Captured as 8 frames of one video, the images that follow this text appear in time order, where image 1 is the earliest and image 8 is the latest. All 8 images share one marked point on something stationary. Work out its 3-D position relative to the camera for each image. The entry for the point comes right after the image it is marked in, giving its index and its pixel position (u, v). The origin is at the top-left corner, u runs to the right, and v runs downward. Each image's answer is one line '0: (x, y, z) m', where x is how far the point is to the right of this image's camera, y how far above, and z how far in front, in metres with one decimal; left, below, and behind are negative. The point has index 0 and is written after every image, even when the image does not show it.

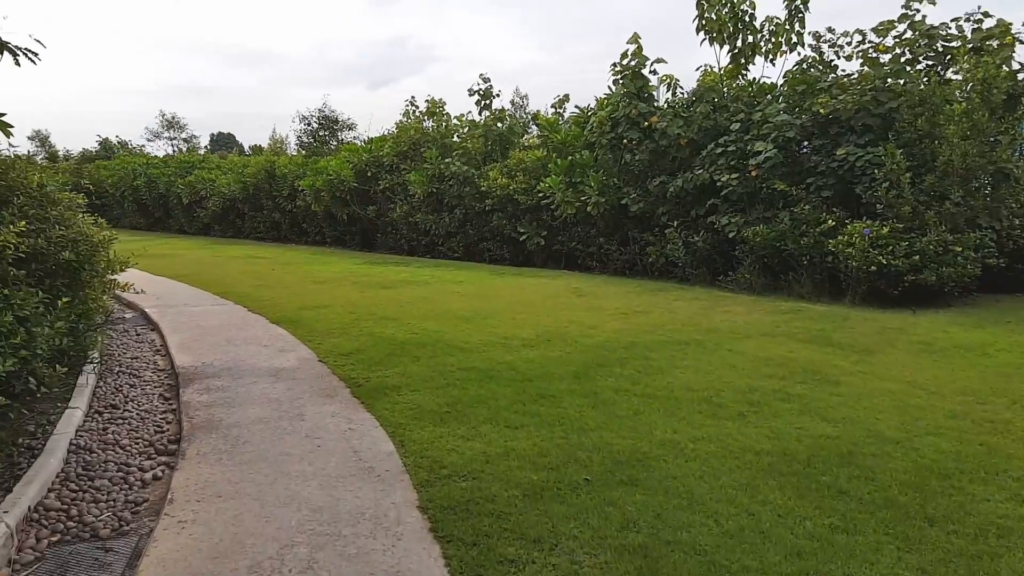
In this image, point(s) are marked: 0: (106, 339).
0: (-2.9, -0.4, +5.1) m
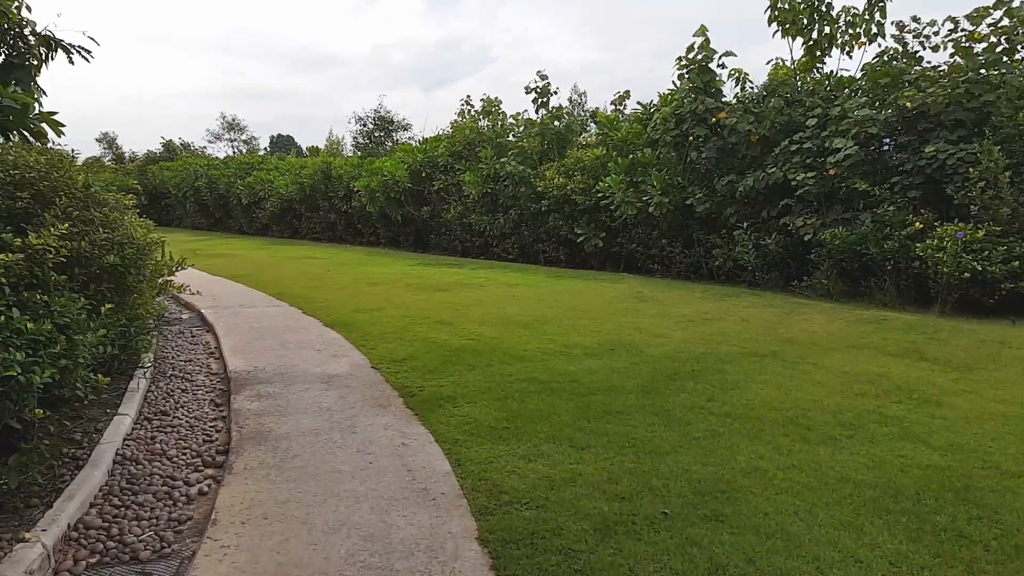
0: (-2.5, -0.4, +5.0) m
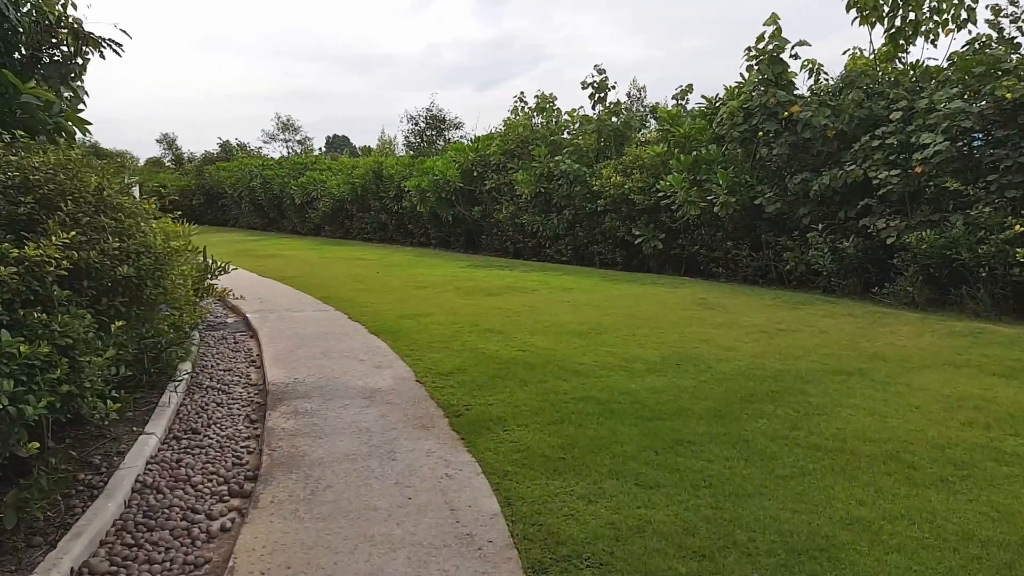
0: (-2.1, -0.4, +4.9) m
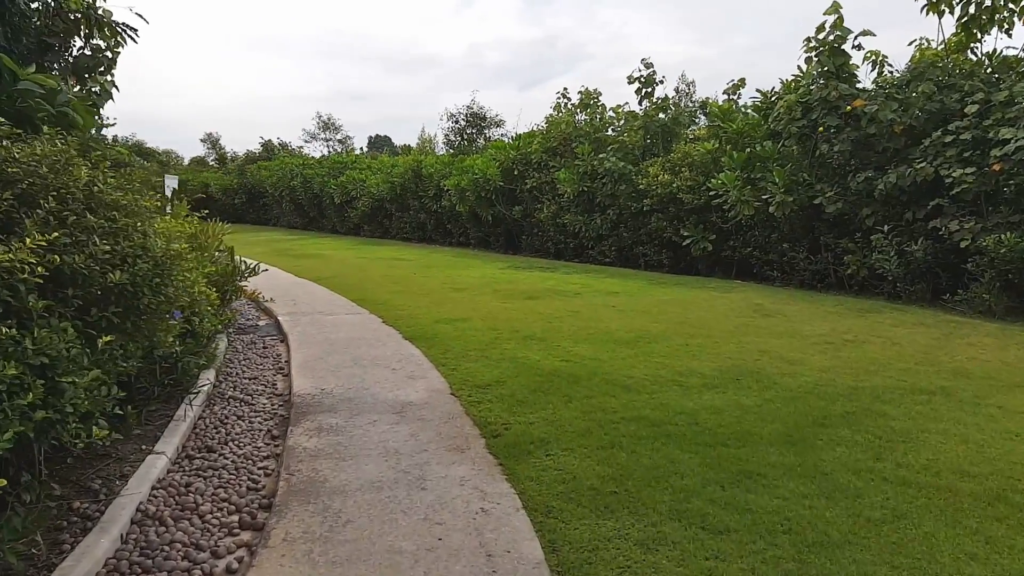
0: (-1.9, -0.4, +4.6) m
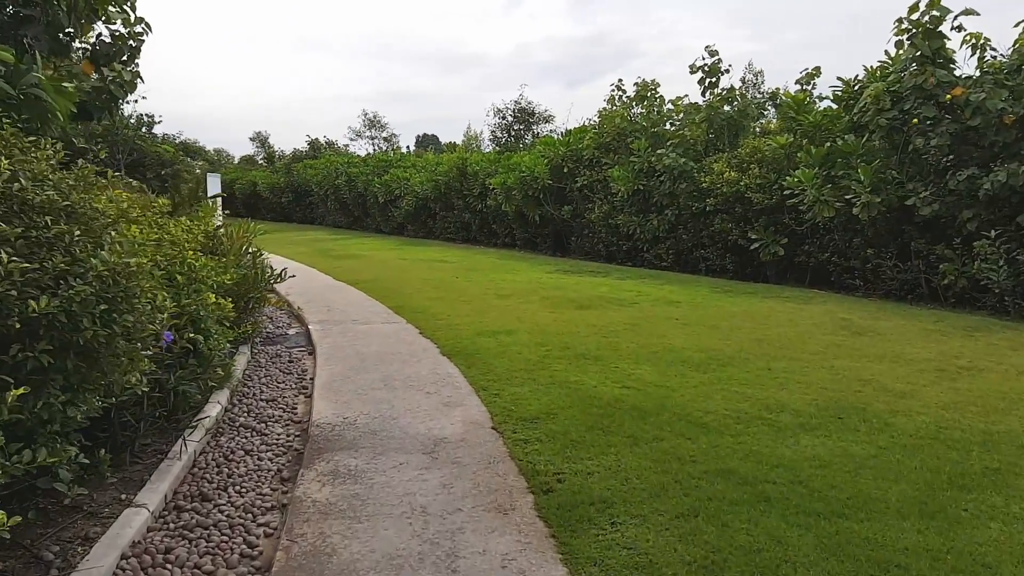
0: (-1.6, -0.5, +4.2) m
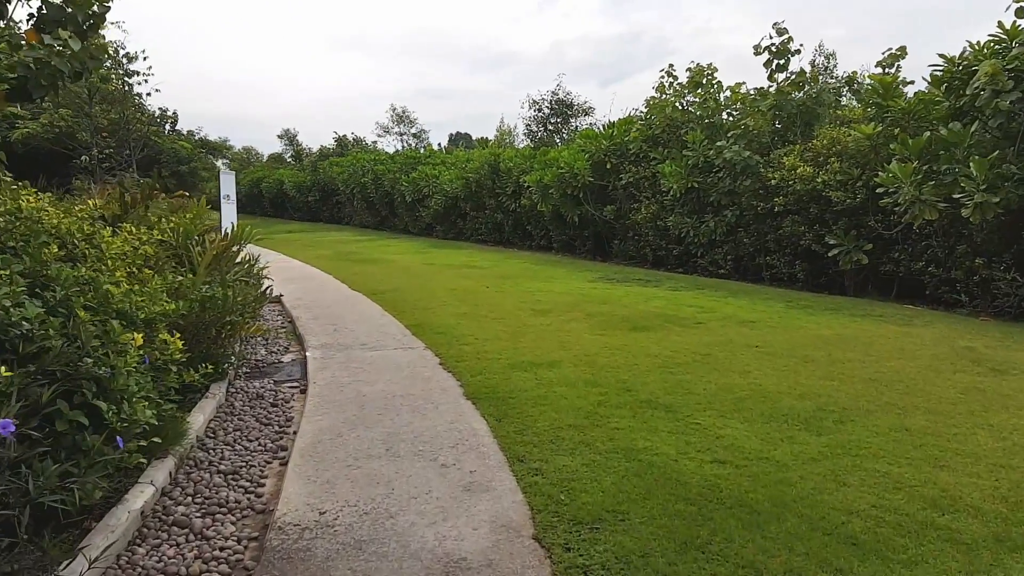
0: (-1.4, -0.6, +3.2) m
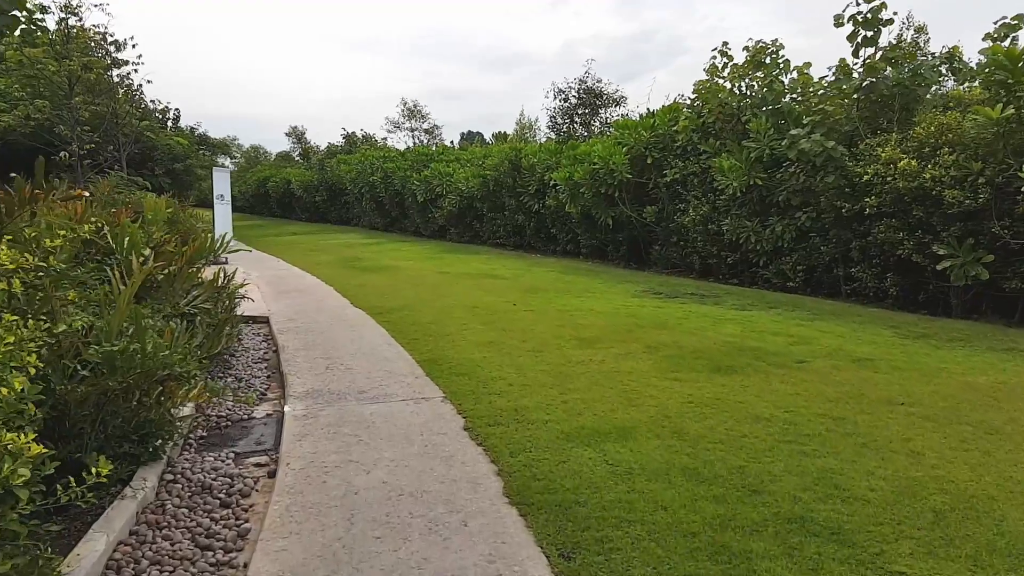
0: (-1.1, -0.8, +2.0) m
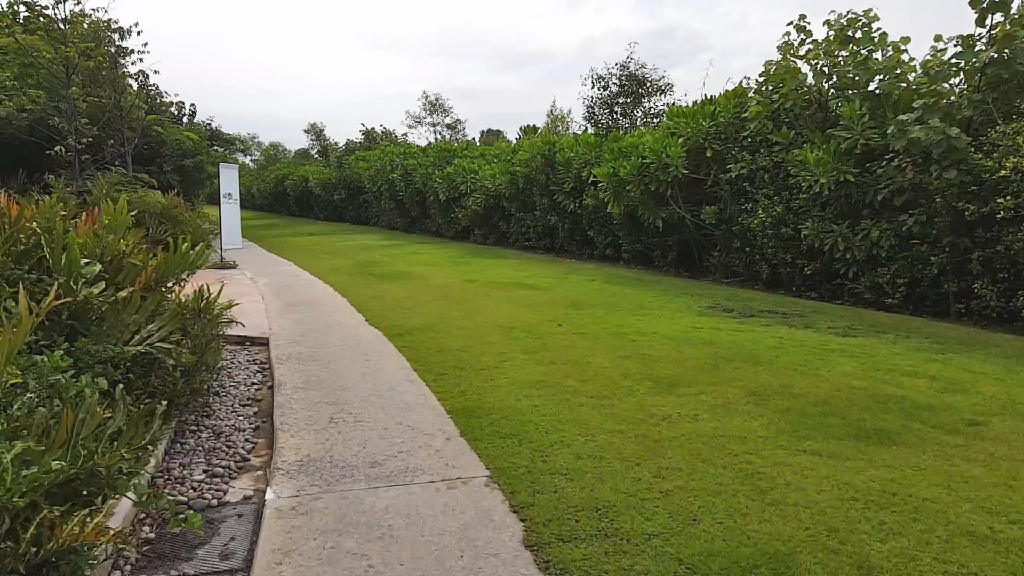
0: (-0.9, -0.9, +1.0) m
